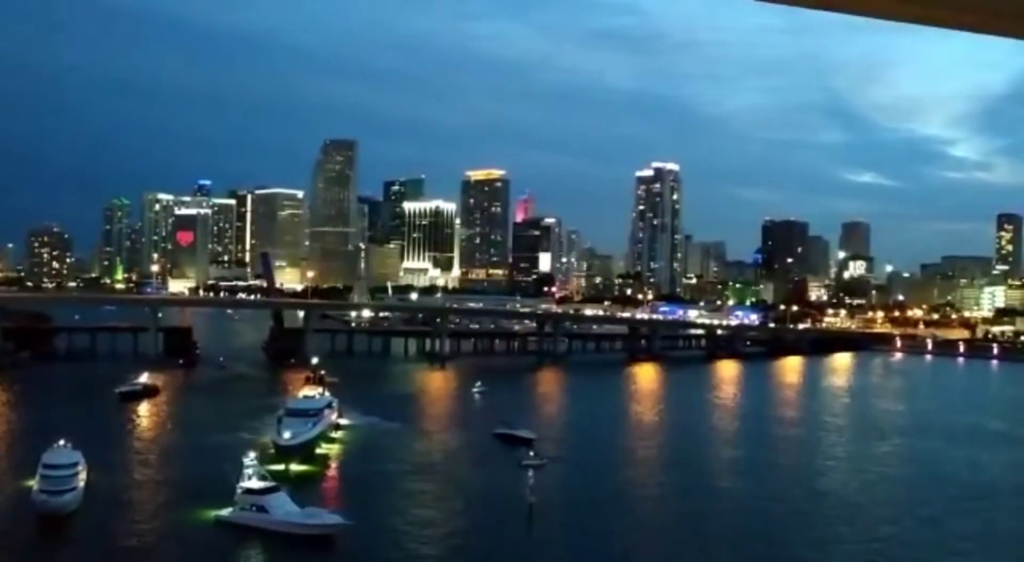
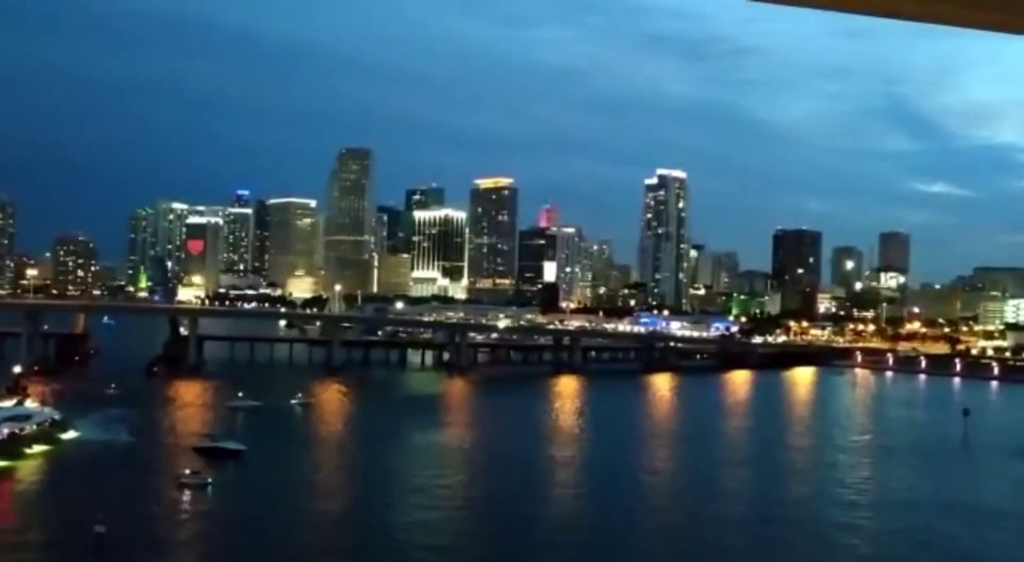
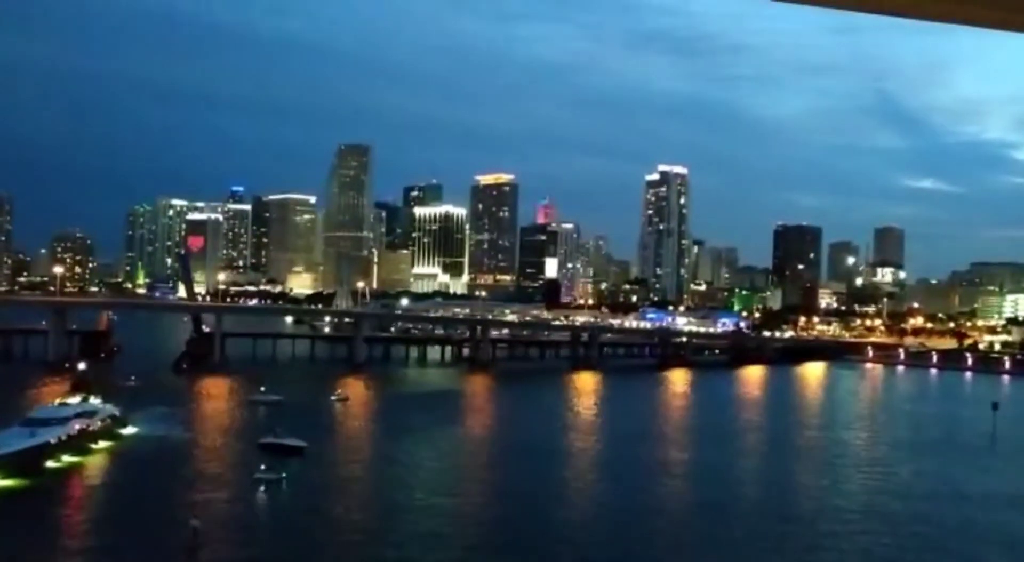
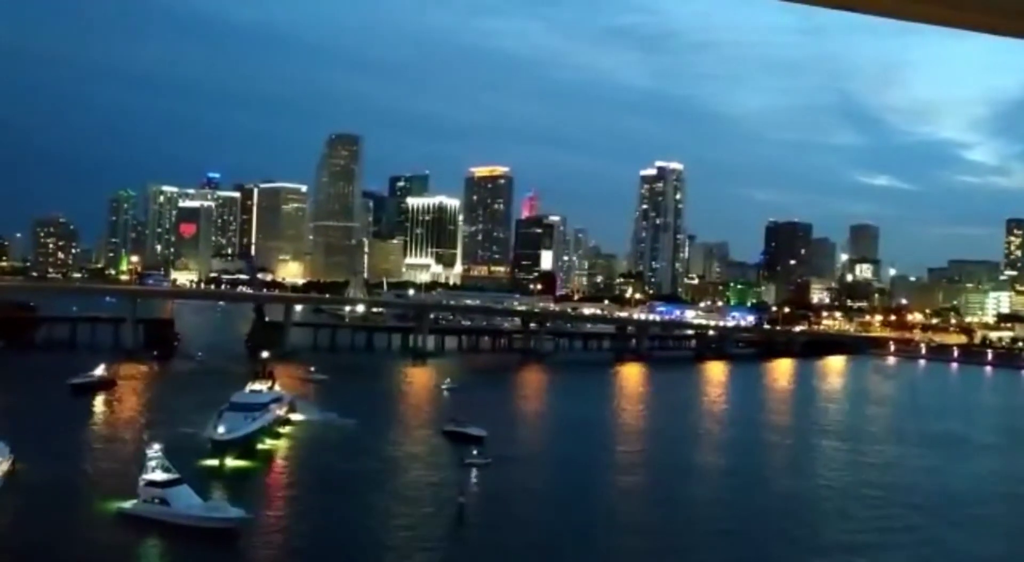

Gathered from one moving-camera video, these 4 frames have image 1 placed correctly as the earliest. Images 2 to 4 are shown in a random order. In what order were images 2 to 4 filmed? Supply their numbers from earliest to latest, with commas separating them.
4, 3, 2
